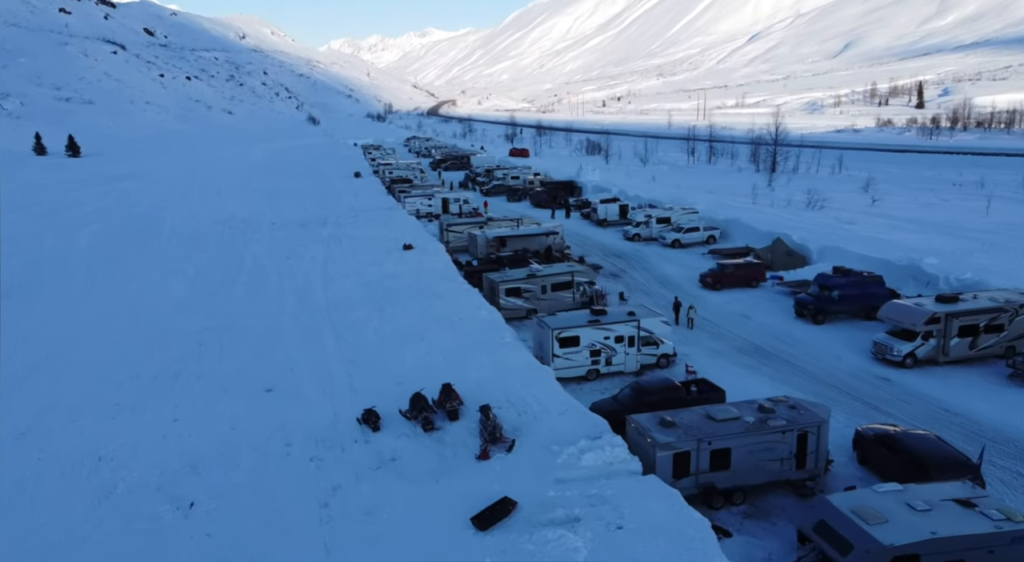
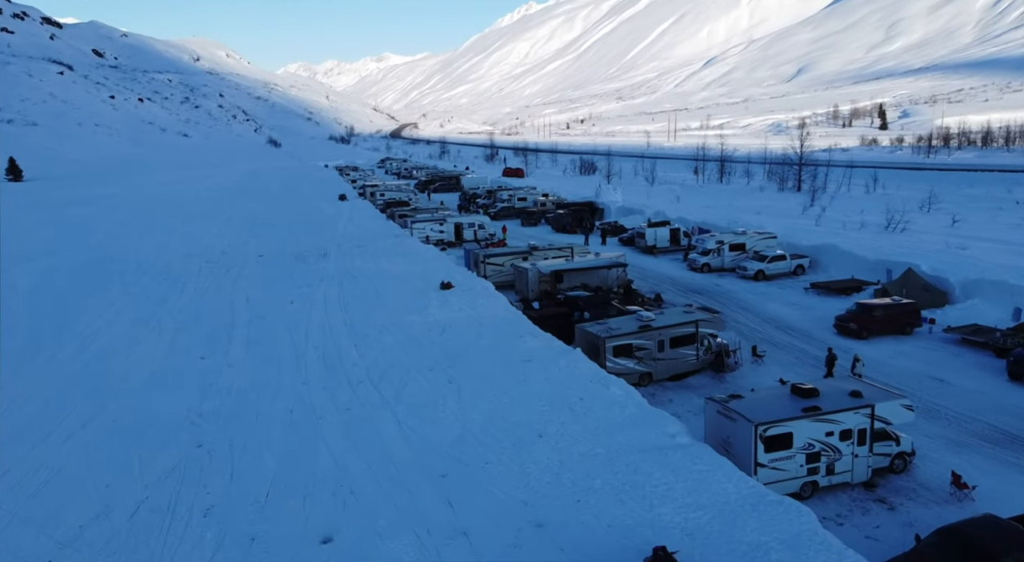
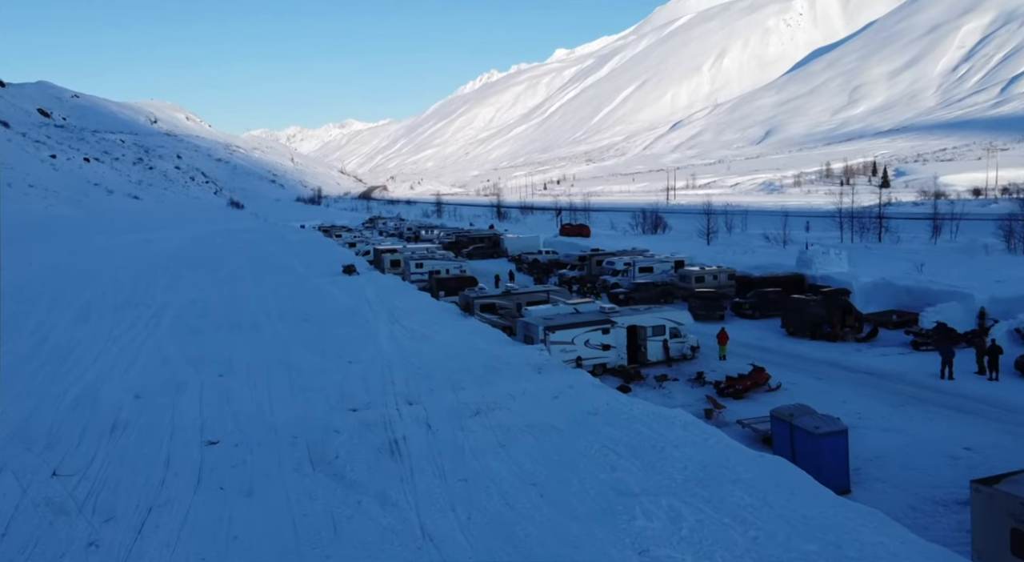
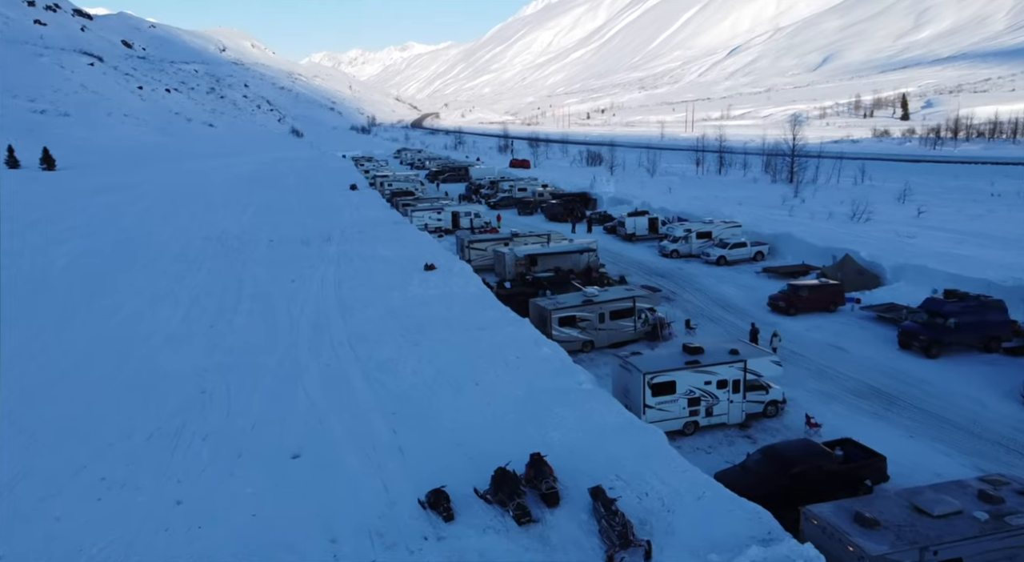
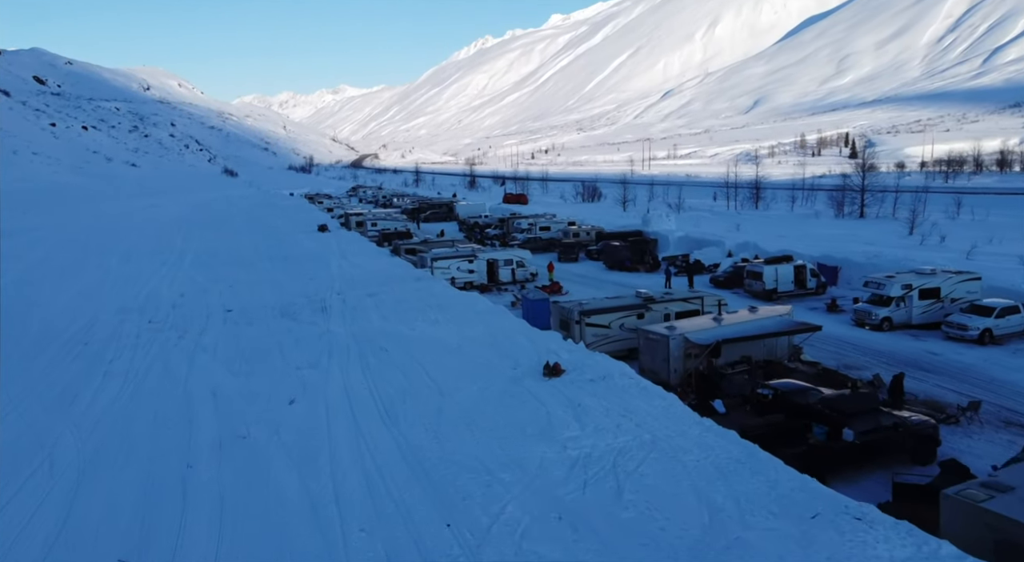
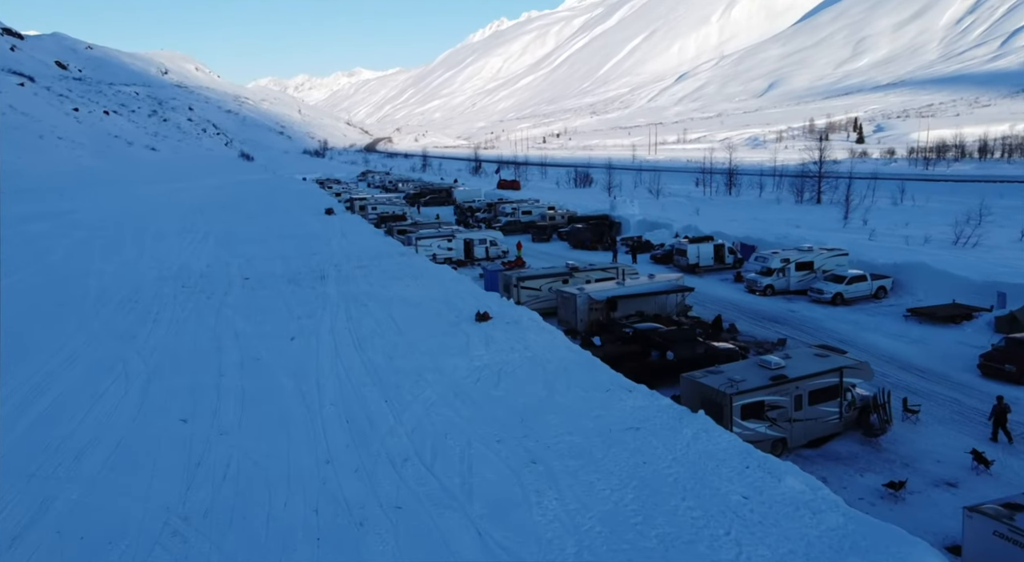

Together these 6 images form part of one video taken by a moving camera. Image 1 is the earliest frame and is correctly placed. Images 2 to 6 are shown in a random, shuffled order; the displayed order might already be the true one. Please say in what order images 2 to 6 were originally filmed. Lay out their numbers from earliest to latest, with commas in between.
4, 2, 6, 5, 3
